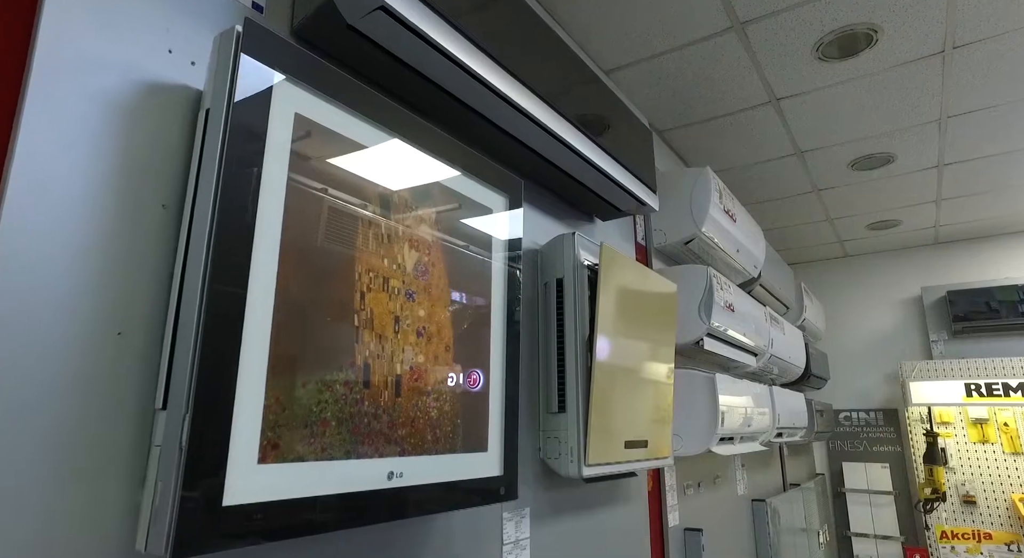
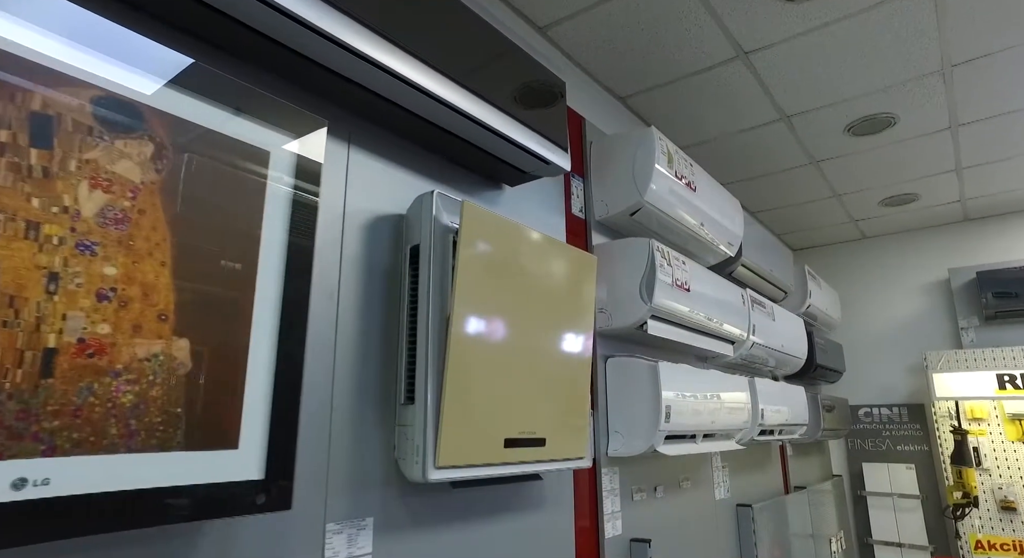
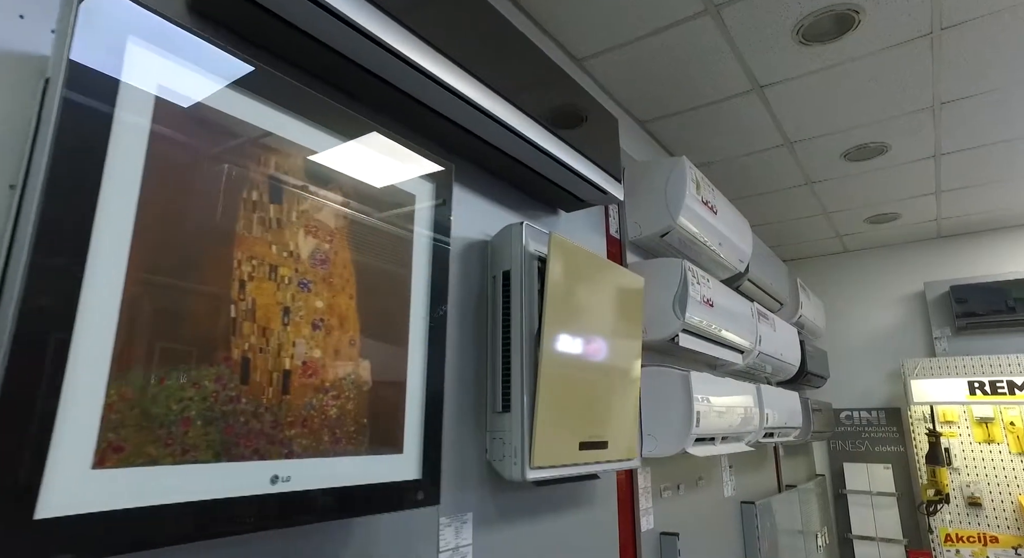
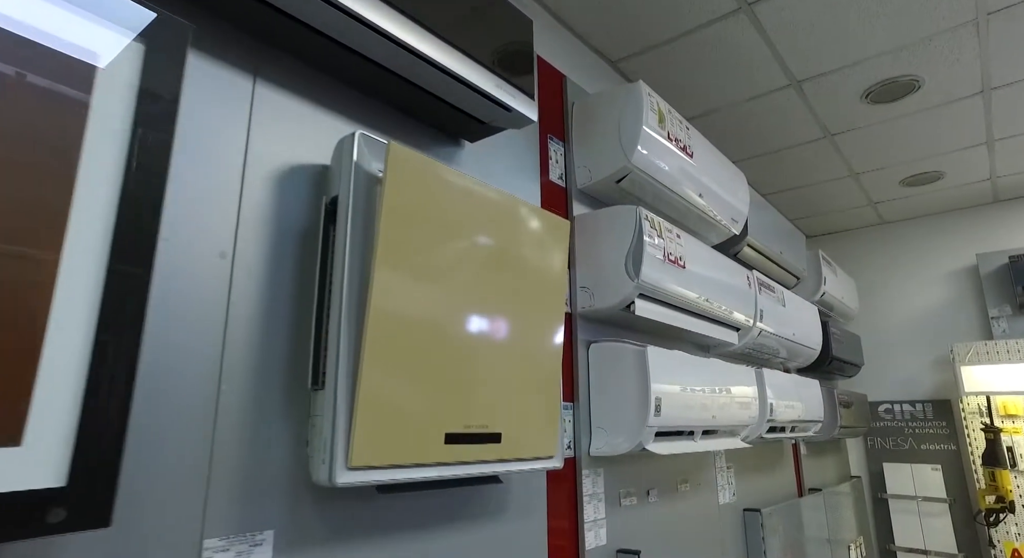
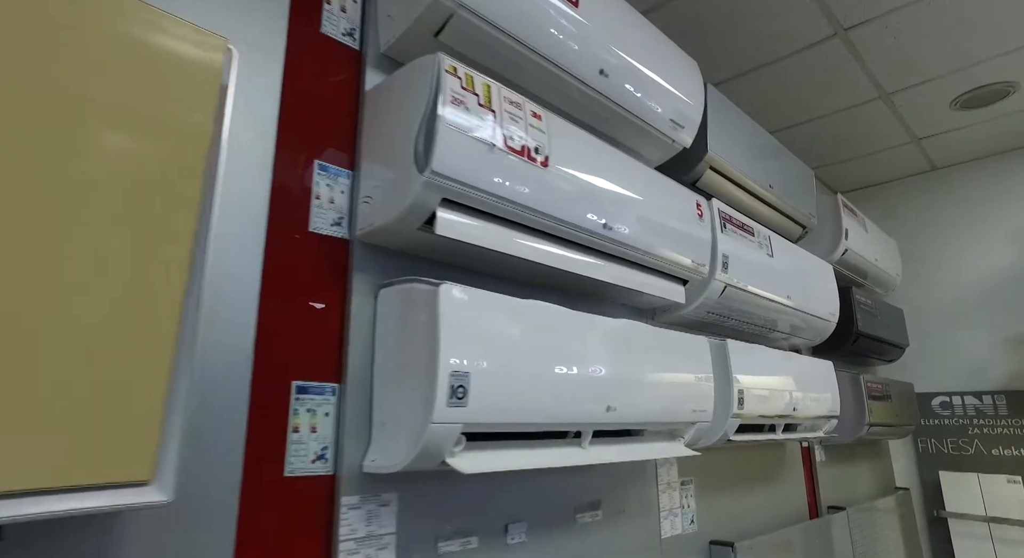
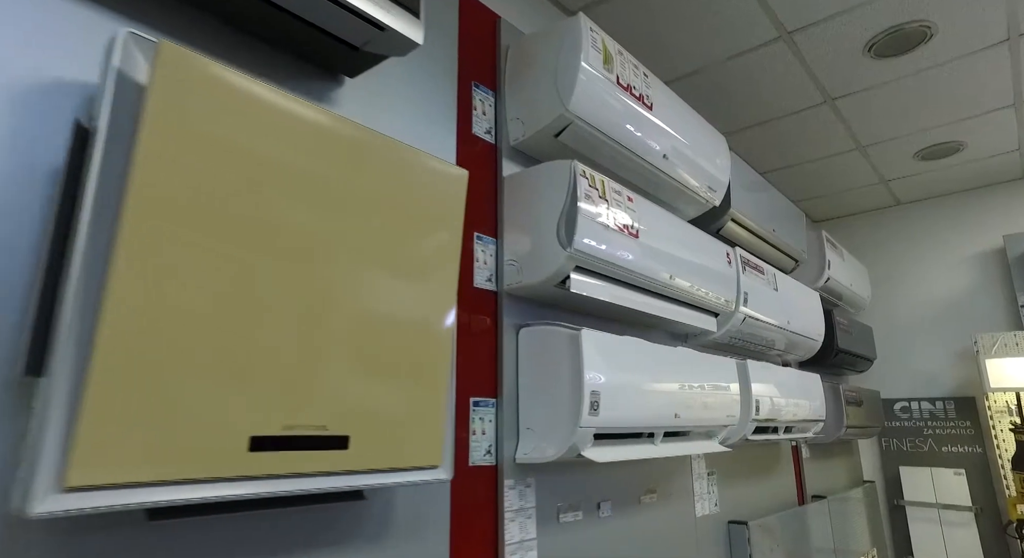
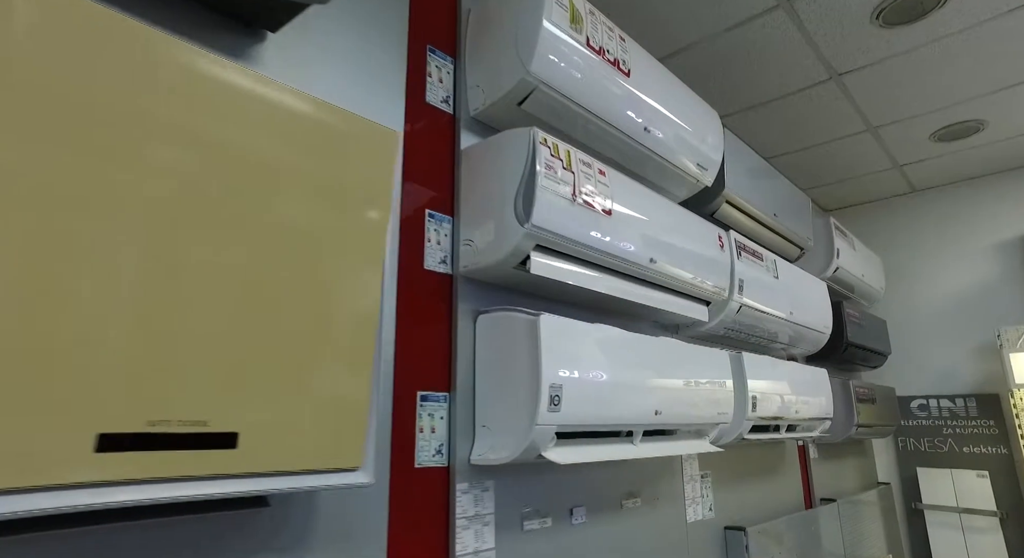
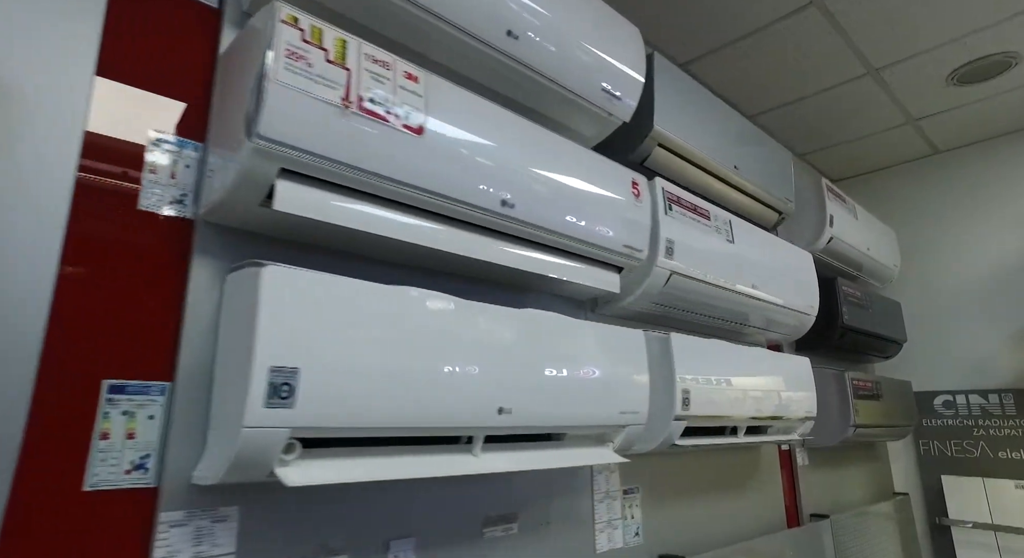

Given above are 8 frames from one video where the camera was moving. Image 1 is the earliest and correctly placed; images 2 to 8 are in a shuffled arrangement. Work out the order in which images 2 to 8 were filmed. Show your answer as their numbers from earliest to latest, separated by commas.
3, 2, 4, 6, 7, 5, 8
